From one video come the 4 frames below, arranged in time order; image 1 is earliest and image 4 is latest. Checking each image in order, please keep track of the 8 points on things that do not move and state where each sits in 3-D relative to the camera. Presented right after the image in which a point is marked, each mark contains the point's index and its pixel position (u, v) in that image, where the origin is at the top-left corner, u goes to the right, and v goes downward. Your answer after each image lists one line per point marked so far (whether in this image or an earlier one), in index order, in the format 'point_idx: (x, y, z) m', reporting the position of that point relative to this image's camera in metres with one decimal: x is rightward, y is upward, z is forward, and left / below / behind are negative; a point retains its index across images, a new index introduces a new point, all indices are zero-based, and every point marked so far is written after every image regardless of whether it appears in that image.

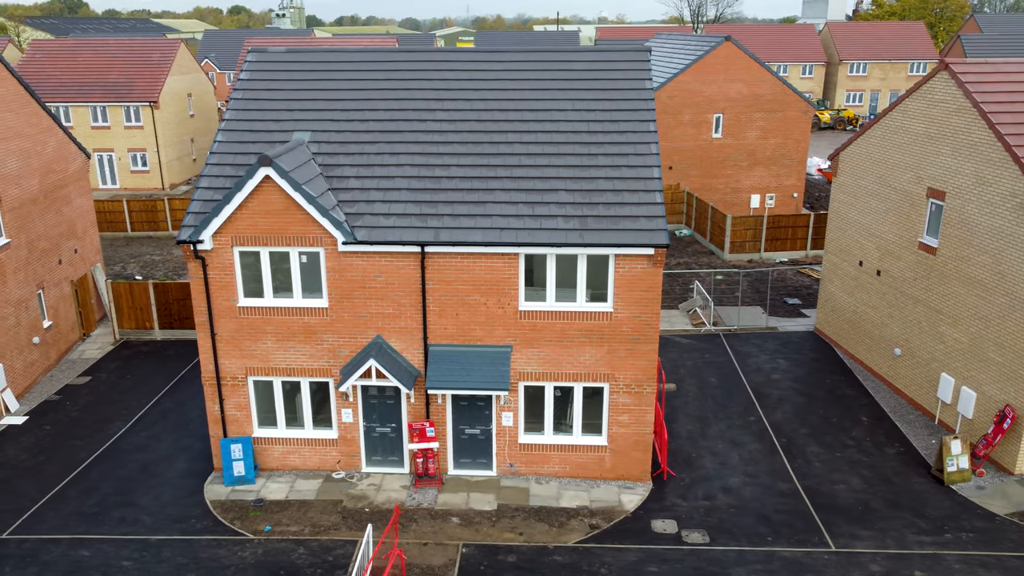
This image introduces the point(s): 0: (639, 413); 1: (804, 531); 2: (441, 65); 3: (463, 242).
0: (+2.5, -2.5, +15.8) m
1: (+5.3, -4.4, +14.5) m
2: (-1.6, +5.0, +17.9) m
3: (-0.9, +0.8, +14.8) m
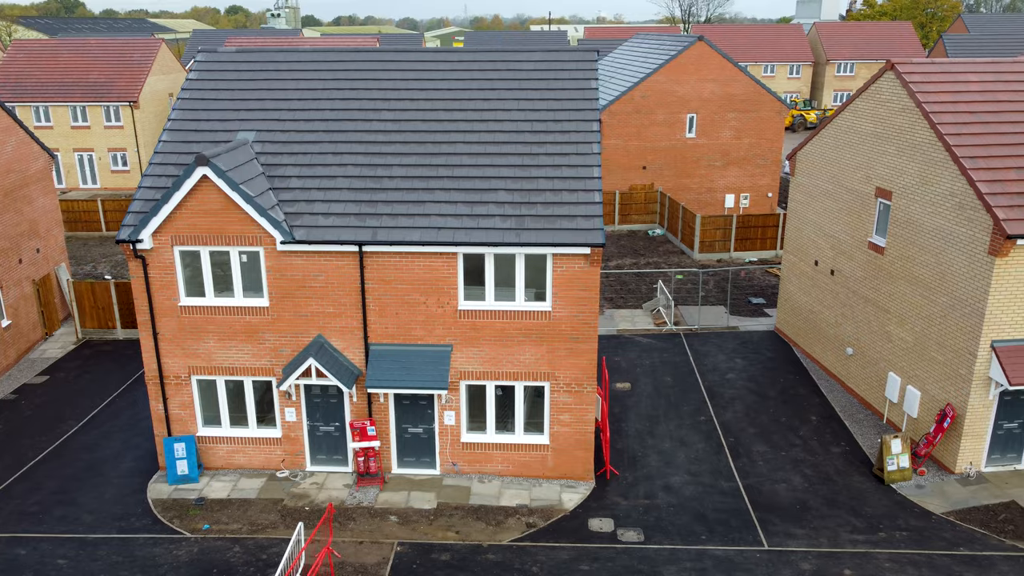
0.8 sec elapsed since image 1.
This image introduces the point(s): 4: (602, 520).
0: (+1.3, -2.4, +15.9) m
1: (+4.1, -4.4, +14.6) m
2: (-2.8, +5.0, +17.9) m
3: (-2.1, +0.8, +14.8) m
4: (+1.7, -4.3, +15.0) m
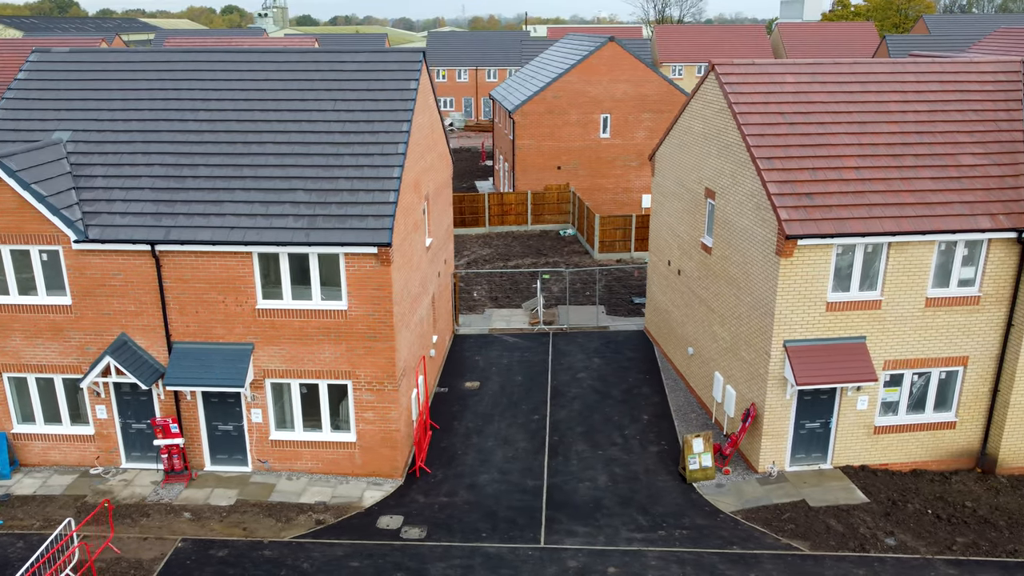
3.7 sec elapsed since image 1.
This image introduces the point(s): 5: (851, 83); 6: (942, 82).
0: (-2.6, -2.4, +16.0) m
1: (+0.2, -4.4, +14.7) m
2: (-6.6, +5.0, +18.0) m
3: (-6.0, +0.9, +15.0) m
4: (-2.3, -4.3, +15.1) m
5: (+7.3, +4.4, +17.3) m
6: (+9.4, +4.5, +17.5) m
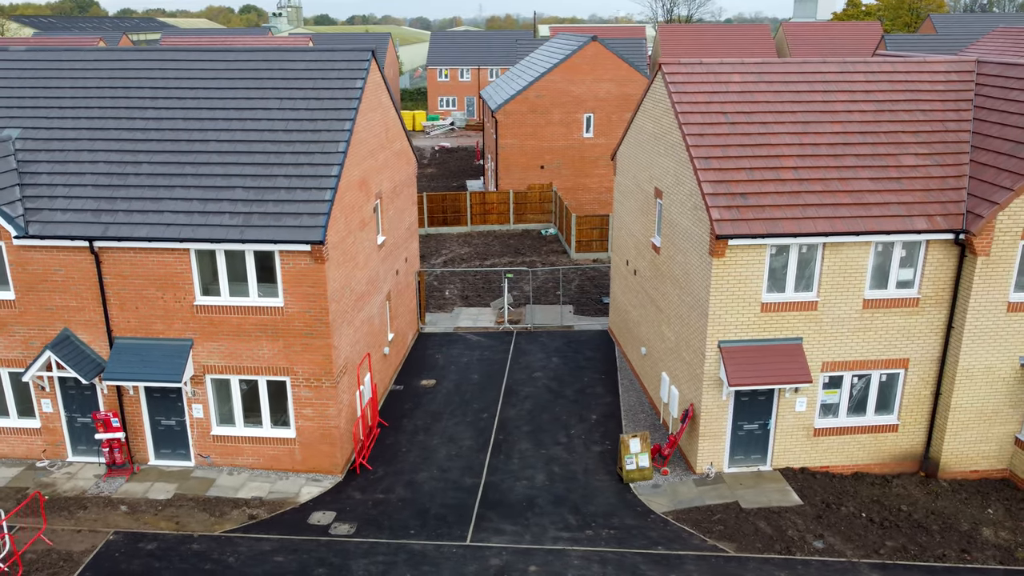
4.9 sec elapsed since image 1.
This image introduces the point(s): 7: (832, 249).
0: (-3.8, -2.4, +16.1) m
1: (-1.1, -4.4, +14.7) m
2: (-7.8, +5.1, +18.2) m
3: (-7.2, +0.9, +15.1) m
4: (-3.6, -4.3, +15.2) m
5: (+6.1, +4.4, +17.2) m
6: (+8.2, +4.5, +17.3) m
7: (+6.0, +0.7, +14.9) m
